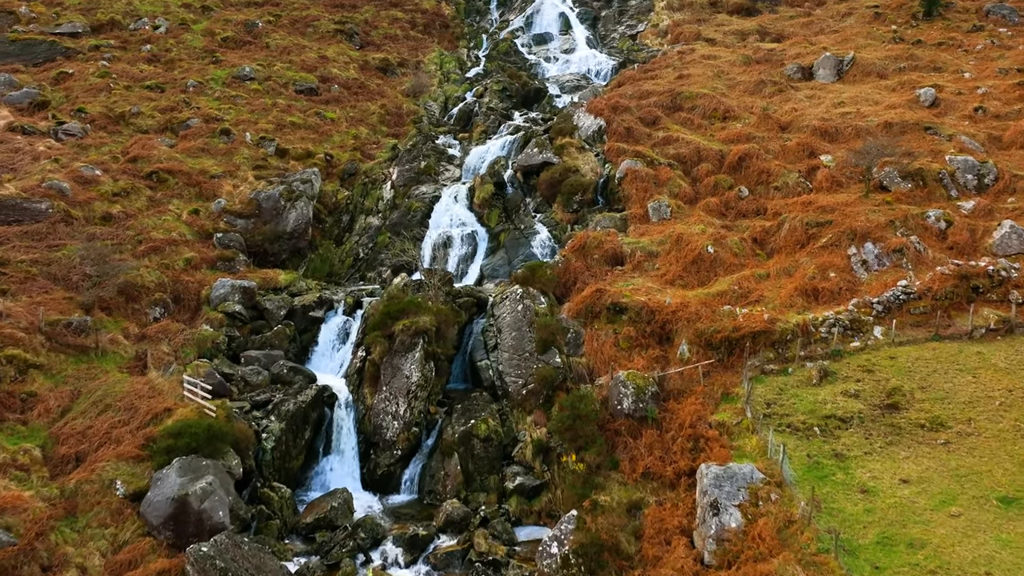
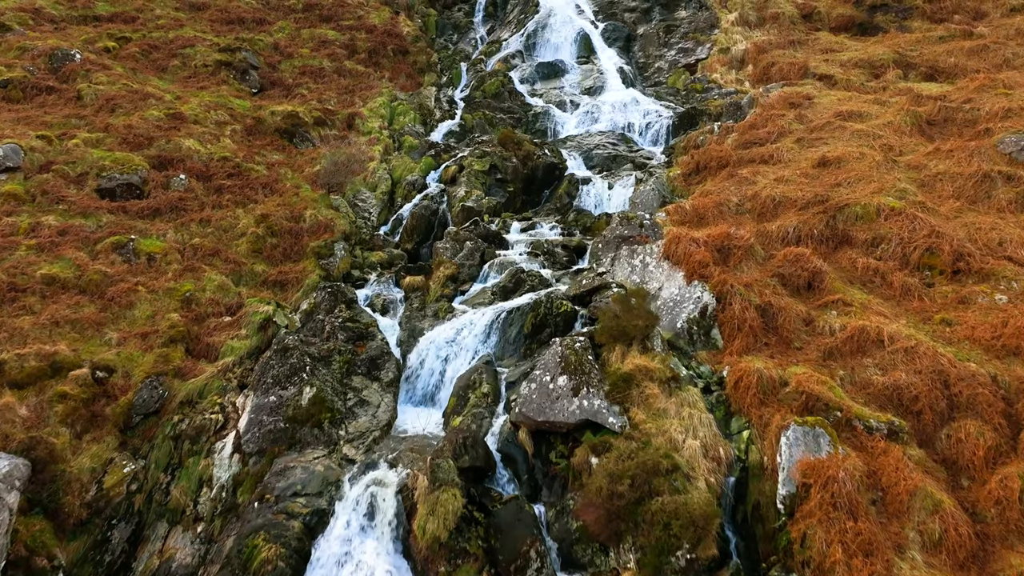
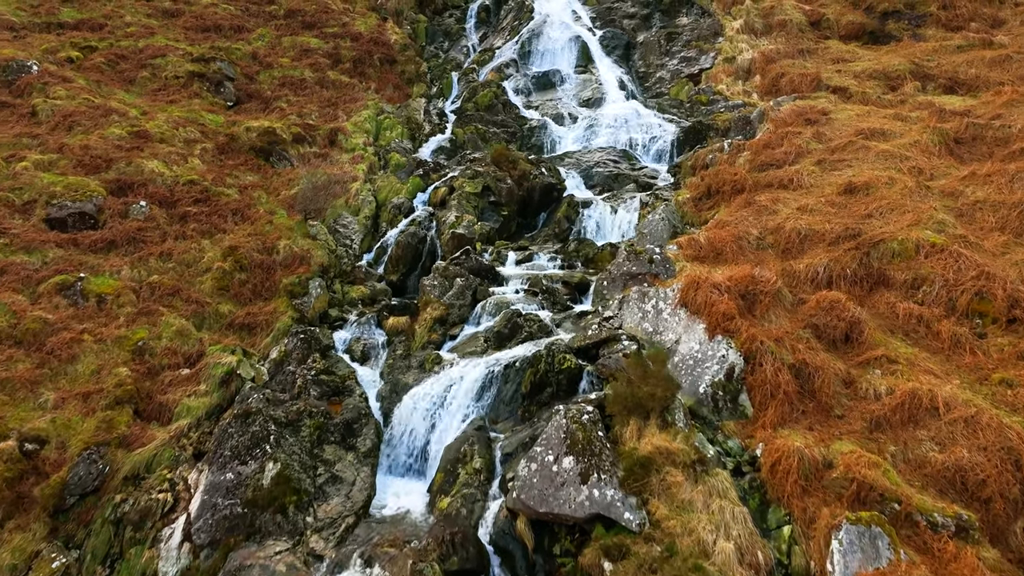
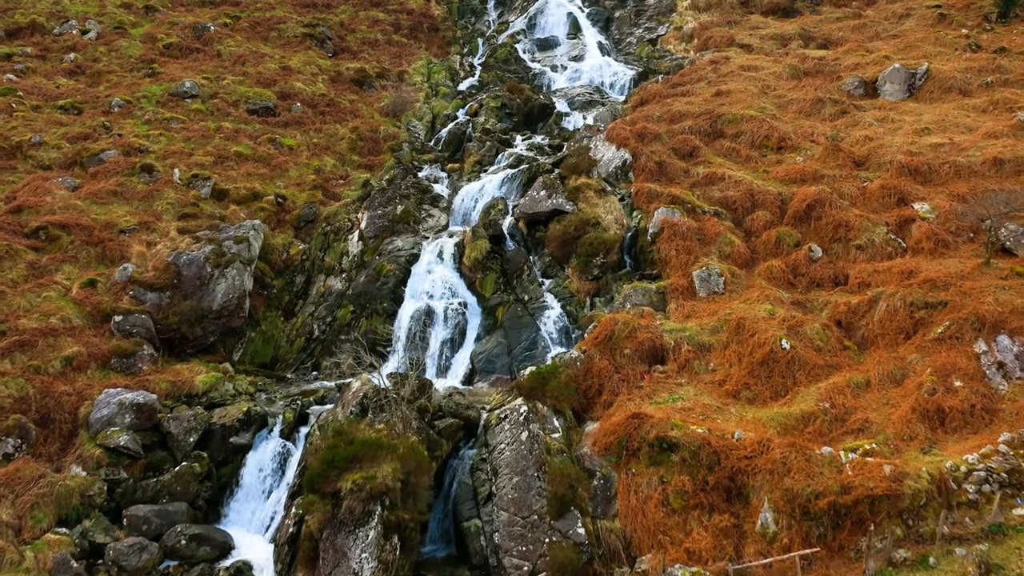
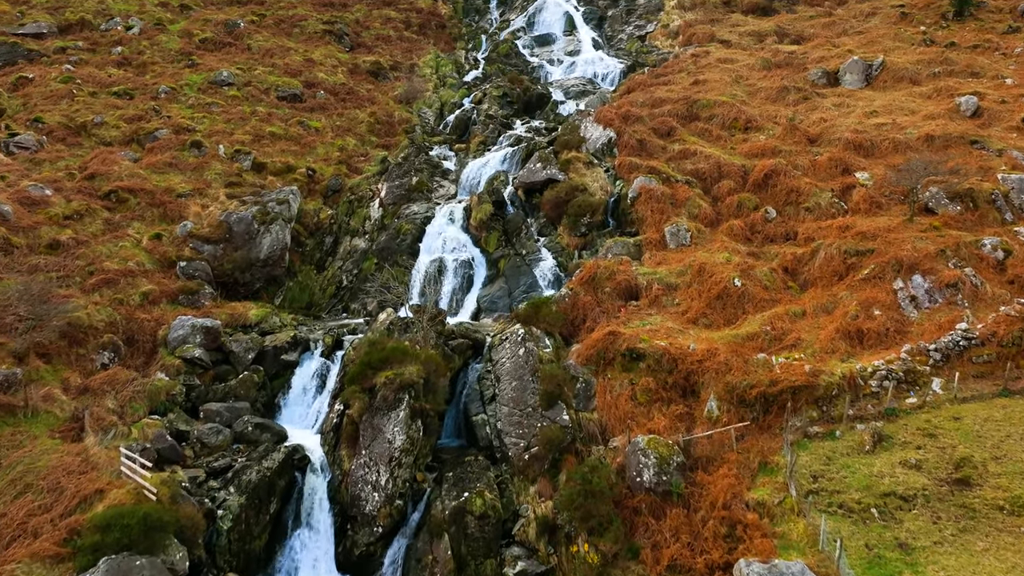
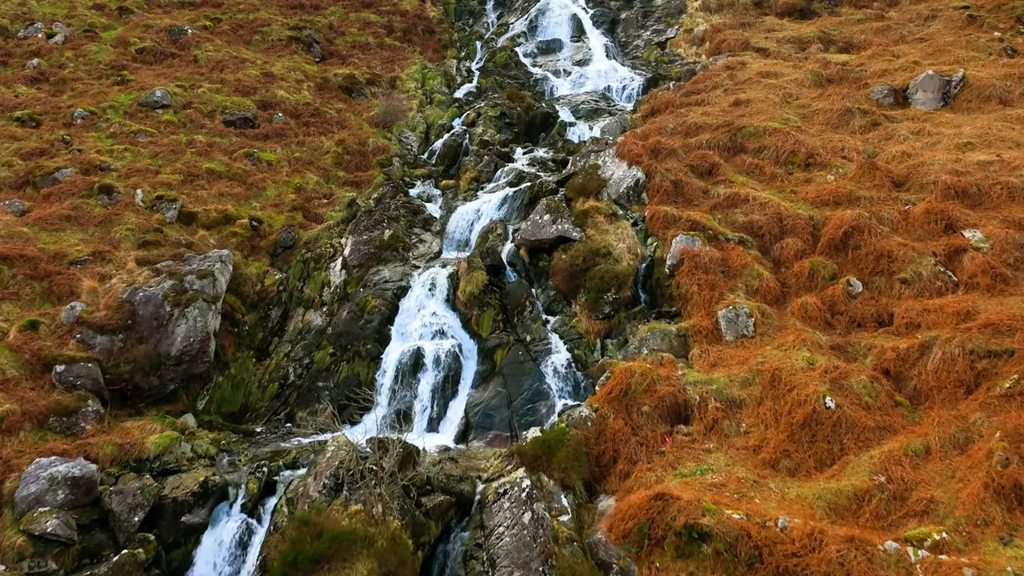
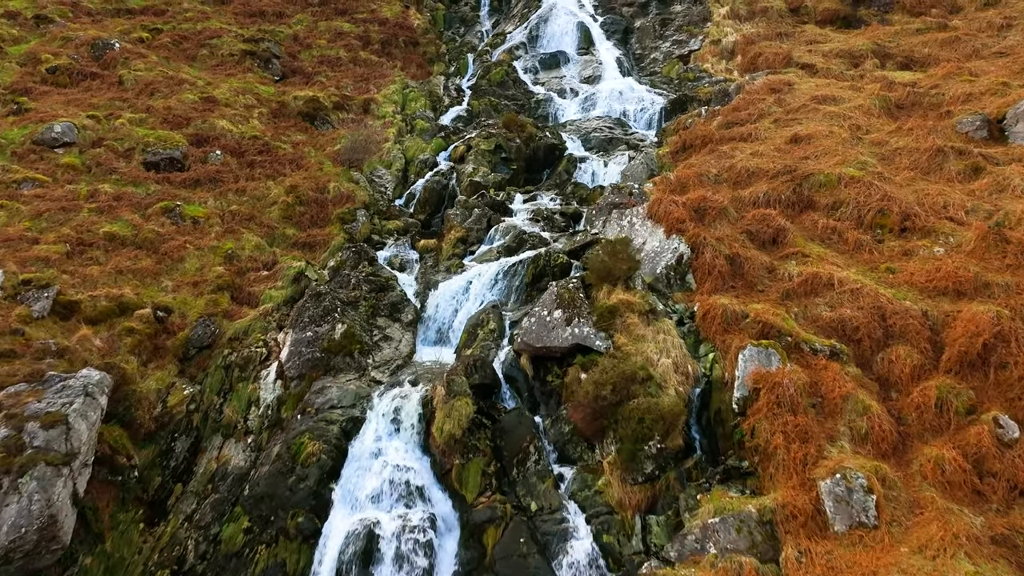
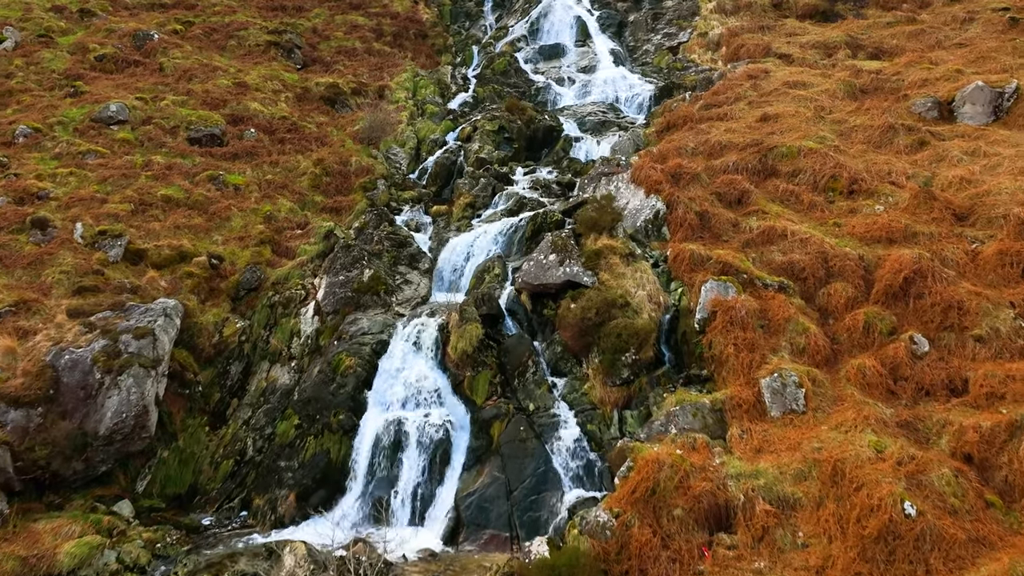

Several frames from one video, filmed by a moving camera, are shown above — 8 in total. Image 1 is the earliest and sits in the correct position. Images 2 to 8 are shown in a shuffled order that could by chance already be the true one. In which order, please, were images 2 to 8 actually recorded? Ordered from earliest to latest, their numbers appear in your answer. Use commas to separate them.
5, 4, 6, 8, 7, 2, 3
